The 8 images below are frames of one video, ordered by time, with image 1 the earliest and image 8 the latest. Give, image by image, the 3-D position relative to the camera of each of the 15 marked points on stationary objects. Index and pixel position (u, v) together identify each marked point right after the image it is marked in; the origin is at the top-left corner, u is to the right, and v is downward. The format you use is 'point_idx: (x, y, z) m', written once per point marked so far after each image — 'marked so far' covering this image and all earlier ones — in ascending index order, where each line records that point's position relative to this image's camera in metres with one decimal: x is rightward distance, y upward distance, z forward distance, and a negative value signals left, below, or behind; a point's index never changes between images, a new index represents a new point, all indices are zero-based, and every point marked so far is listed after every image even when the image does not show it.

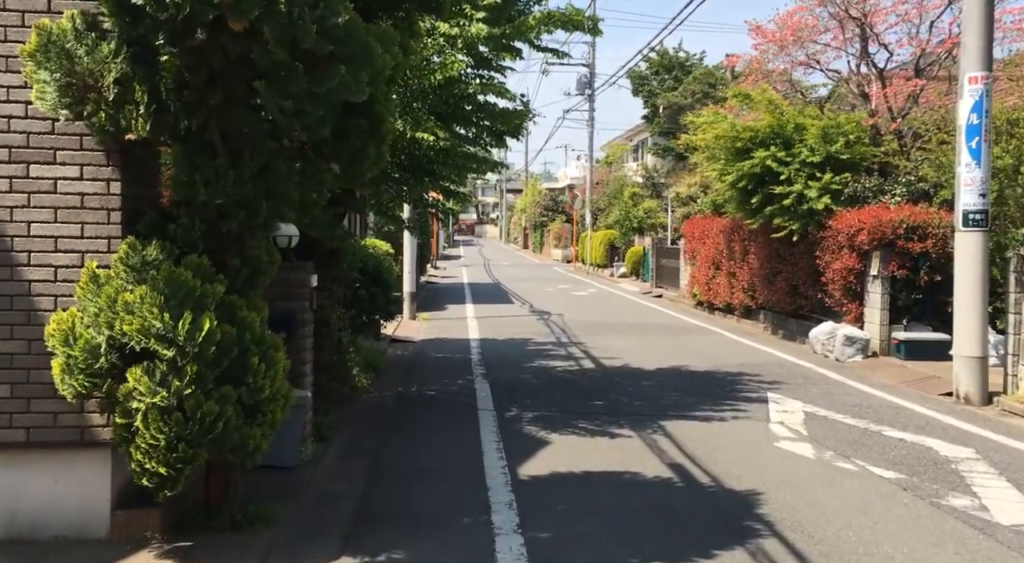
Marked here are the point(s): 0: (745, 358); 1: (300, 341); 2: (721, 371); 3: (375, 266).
0: (+3.3, -1.1, +13.1) m
1: (-1.7, -0.5, +7.4) m
2: (+2.7, -1.1, +11.9) m
3: (-1.9, +0.2, +13.1) m
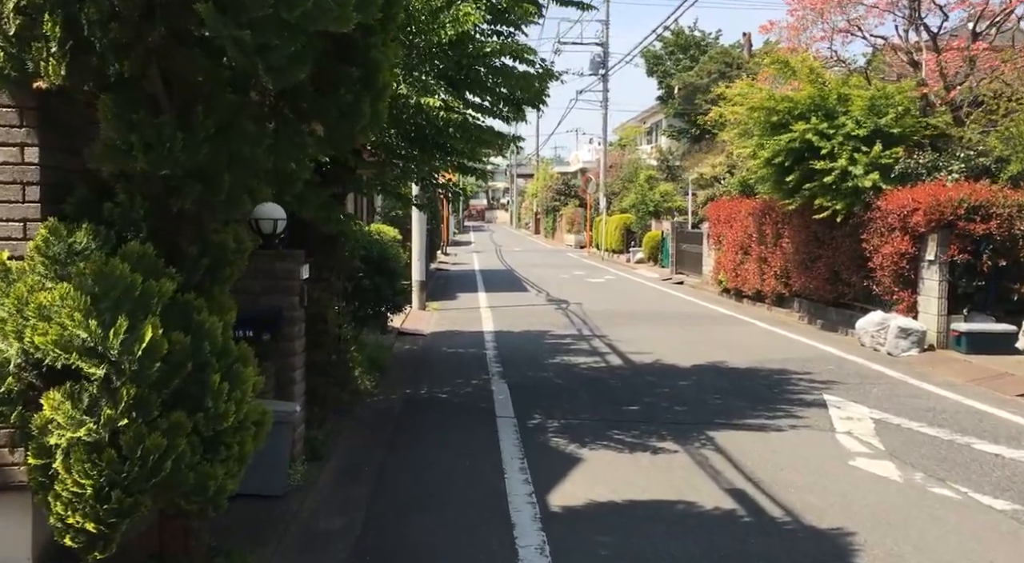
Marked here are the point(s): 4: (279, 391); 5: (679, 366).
0: (+3.5, -0.9, +11.9) m
1: (-1.5, -0.4, +6.2) m
2: (+2.9, -1.0, +10.7) m
3: (-1.7, +0.3, +11.9) m
4: (-1.6, -0.7, +6.2) m
5: (+1.9, -1.0, +10.8) m
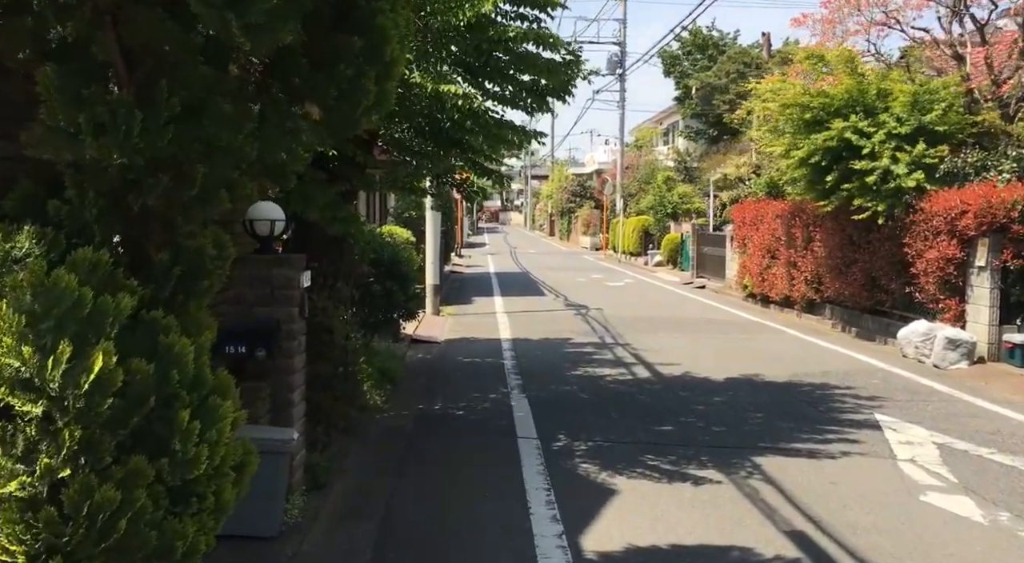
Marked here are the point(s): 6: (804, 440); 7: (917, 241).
0: (+3.8, -1.0, +11.1) m
1: (-1.3, -0.5, +5.5) m
2: (+3.1, -1.1, +9.9) m
3: (-1.5, +0.3, +11.2) m
4: (-1.4, -0.8, +5.5) m
5: (+2.2, -1.1, +10.0) m
6: (+2.3, -1.2, +7.3) m
7: (+5.3, +0.5, +12.3) m
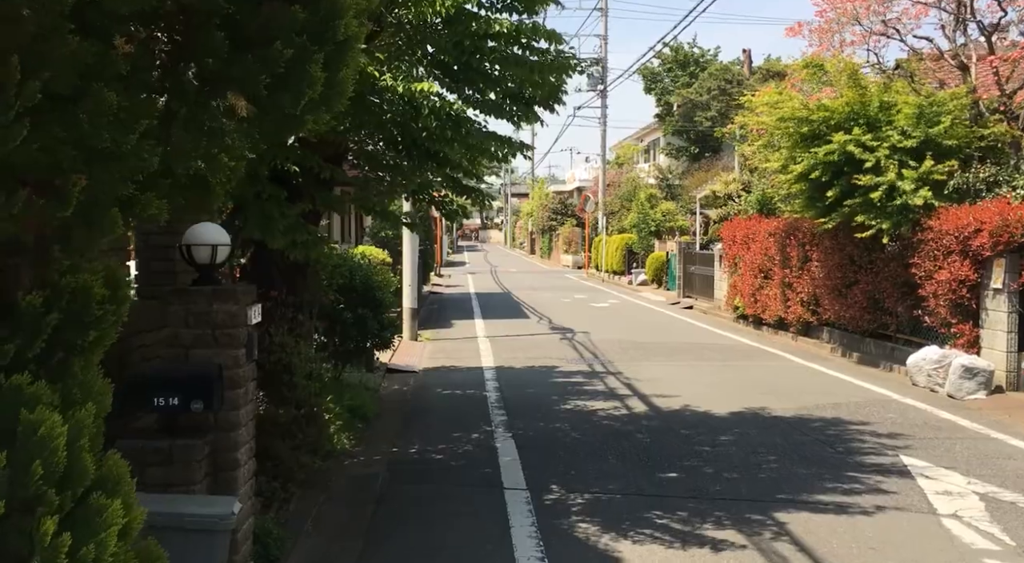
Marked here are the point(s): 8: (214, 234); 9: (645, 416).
0: (+3.6, -1.3, +10.3) m
1: (-1.4, -0.7, +4.6) m
2: (+3.0, -1.3, +9.1) m
3: (-1.7, 0.0, +10.3) m
4: (-1.5, -1.0, +4.6) m
5: (+2.0, -1.3, +9.2) m
6: (+2.2, -1.4, +6.5) m
7: (+5.1, +0.2, +11.6) m
8: (-1.5, +0.3, +4.8) m
9: (+1.3, -1.3, +9.3) m
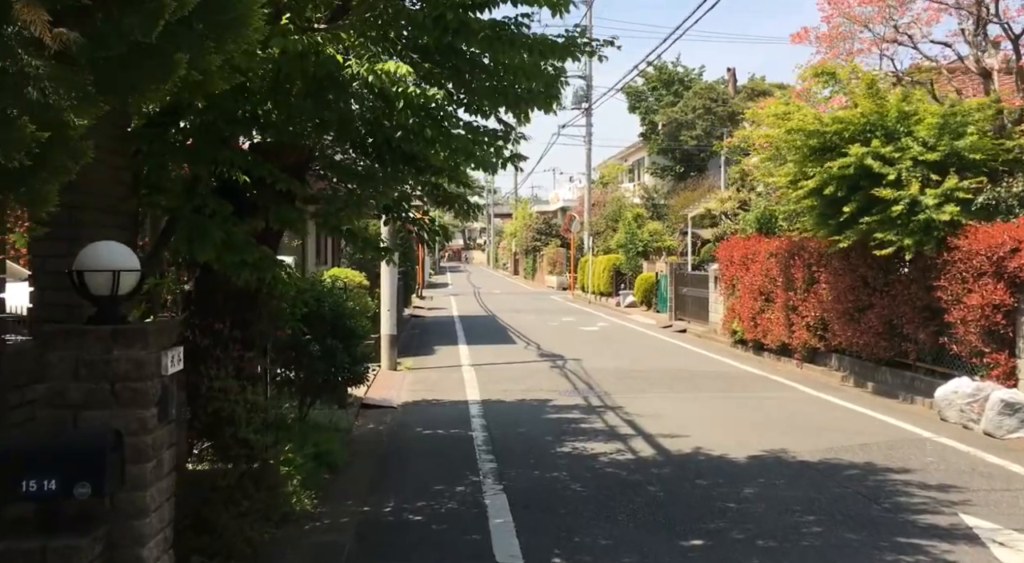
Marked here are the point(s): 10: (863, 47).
0: (+3.5, -1.5, +9.2) m
1: (-1.4, -0.8, +3.4) m
2: (+2.9, -1.5, +8.0) m
3: (-1.8, -0.3, +9.2) m
4: (-1.5, -1.1, +3.4) m
5: (+1.9, -1.5, +8.1) m
6: (+2.2, -1.6, +5.4) m
7: (+5.0, 0.0, +10.5) m
8: (-1.5, +0.1, +3.6) m
9: (+1.2, -1.6, +8.2) m
10: (+5.1, +3.4, +13.6) m
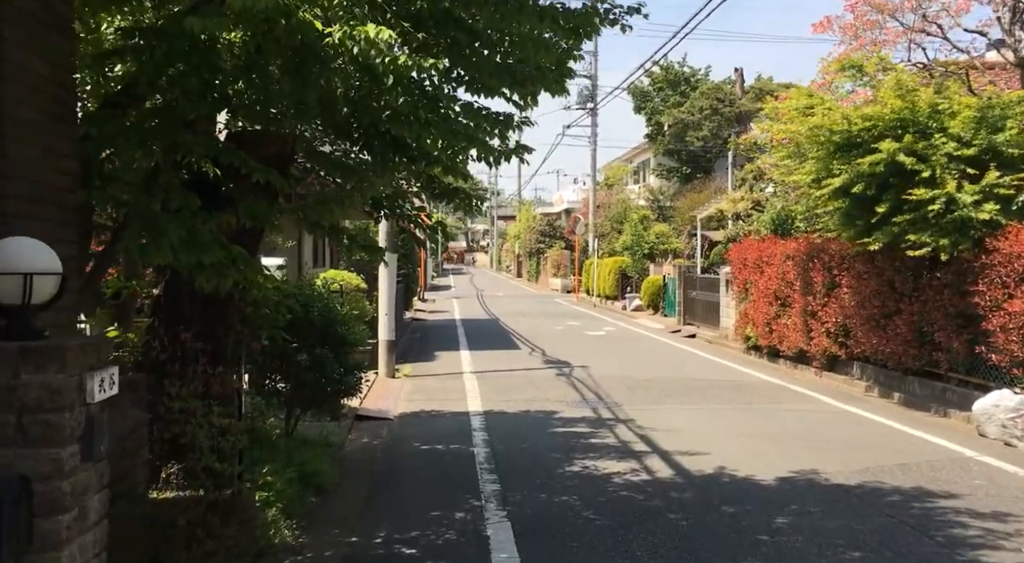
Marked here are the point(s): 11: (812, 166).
0: (+3.5, -1.6, +8.5) m
1: (-1.4, -0.8, +2.7) m
2: (+2.9, -1.6, +7.2) m
3: (-1.7, -0.3, +8.4) m
4: (-1.4, -1.1, +2.7) m
5: (+2.0, -1.6, +7.3) m
6: (+2.2, -1.7, +4.6) m
7: (+5.1, -0.1, +9.8) m
8: (-1.5, +0.1, +2.9) m
9: (+1.3, -1.6, +7.4) m
10: (+5.2, +3.4, +12.9) m
11: (+3.8, +1.5, +11.7) m
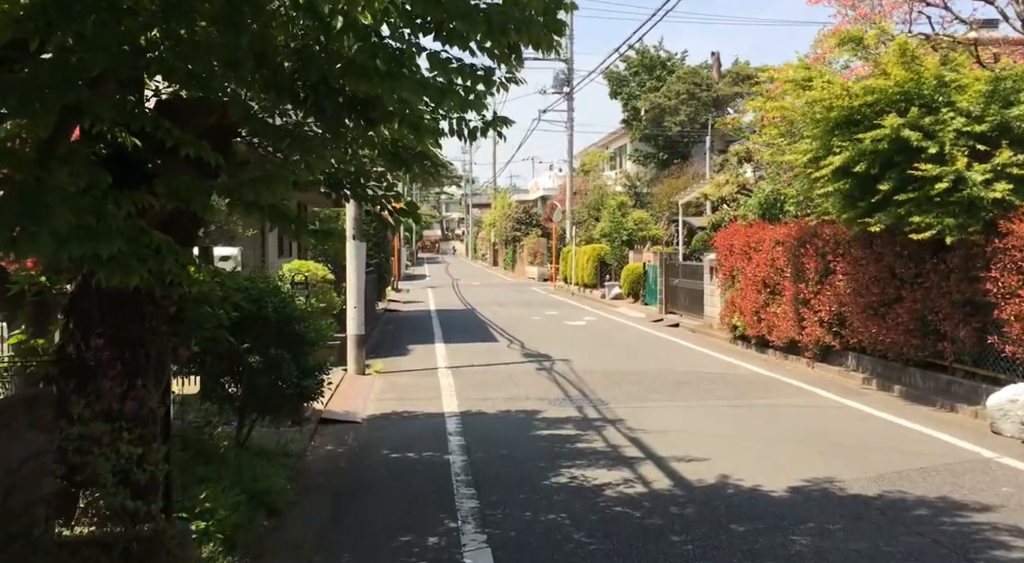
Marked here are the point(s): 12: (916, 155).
0: (+3.3, -1.4, +7.8) m
1: (-1.4, -0.8, +1.9) m
2: (+2.8, -1.5, +6.5) m
3: (-1.9, -0.2, +7.6) m
4: (-1.5, -1.1, +1.8) m
5: (+1.8, -1.5, +6.6) m
6: (+2.1, -1.6, +3.9) m
7: (+4.8, +0.1, +9.1) m
8: (-1.5, +0.1, +2.0) m
9: (+1.1, -1.5, +6.6) m
10: (+4.9, +3.5, +12.1) m
11: (+3.5, +1.6, +11.0) m
12: (+4.3, +1.3, +9.9) m
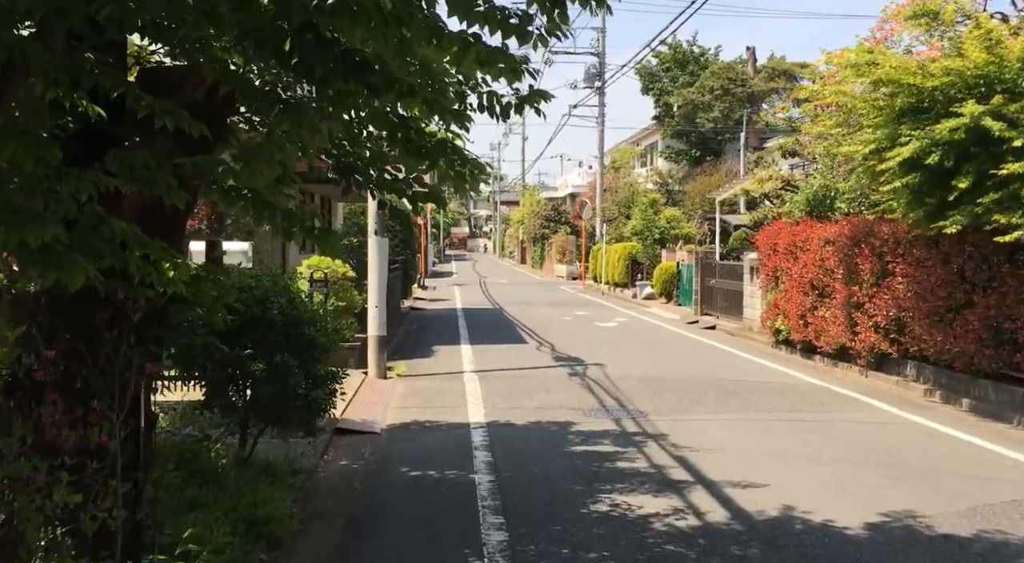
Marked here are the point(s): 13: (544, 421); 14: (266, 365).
0: (+3.6, -1.5, +6.8) m
1: (-1.3, -0.8, +1.0) m
2: (+3.0, -1.5, +5.6) m
3: (-1.6, -0.2, +6.8) m
4: (-1.4, -1.1, +1.0) m
5: (+2.0, -1.5, +5.7) m
6: (+2.3, -1.6, +3.0) m
7: (+5.1, 0.0, +8.1) m
8: (-1.4, +0.1, +1.2) m
9: (+1.3, -1.6, +5.8) m
10: (+5.3, +3.5, +11.1) m
11: (+3.9, +1.6, +10.0) m
12: (+4.6, +1.3, +8.9) m
13: (+0.3, -1.4, +9.5) m
14: (-1.7, -0.6, +6.6) m
